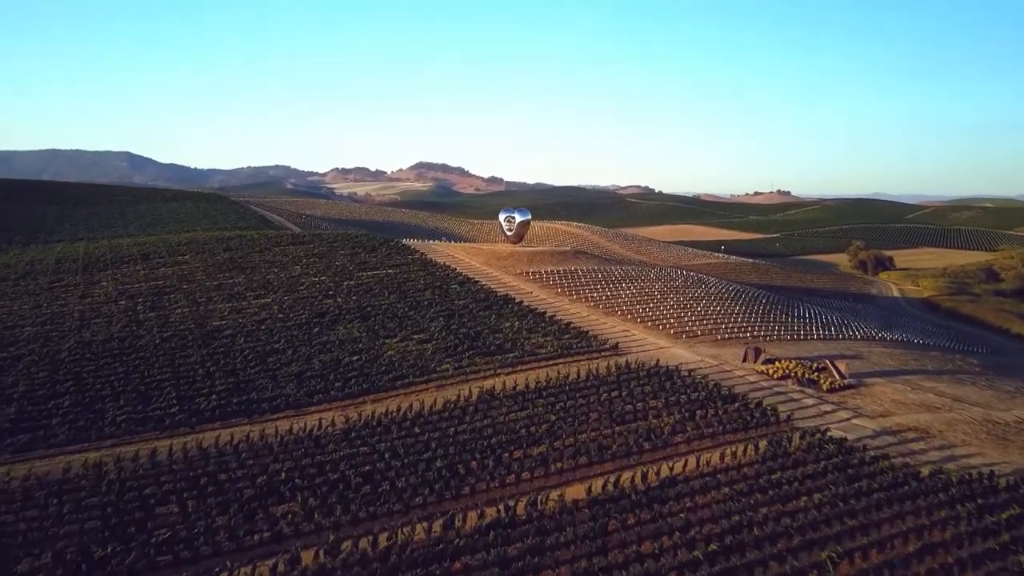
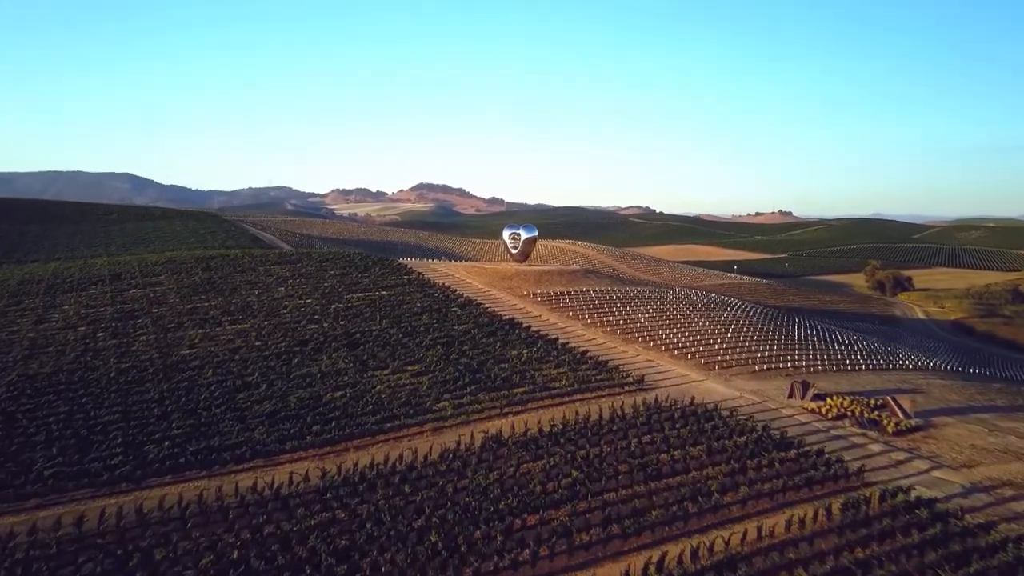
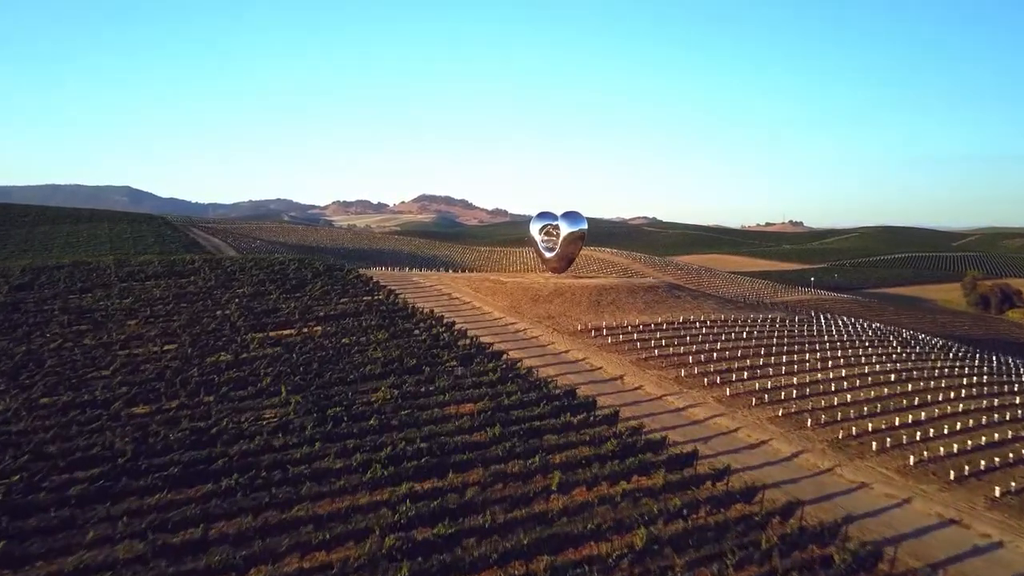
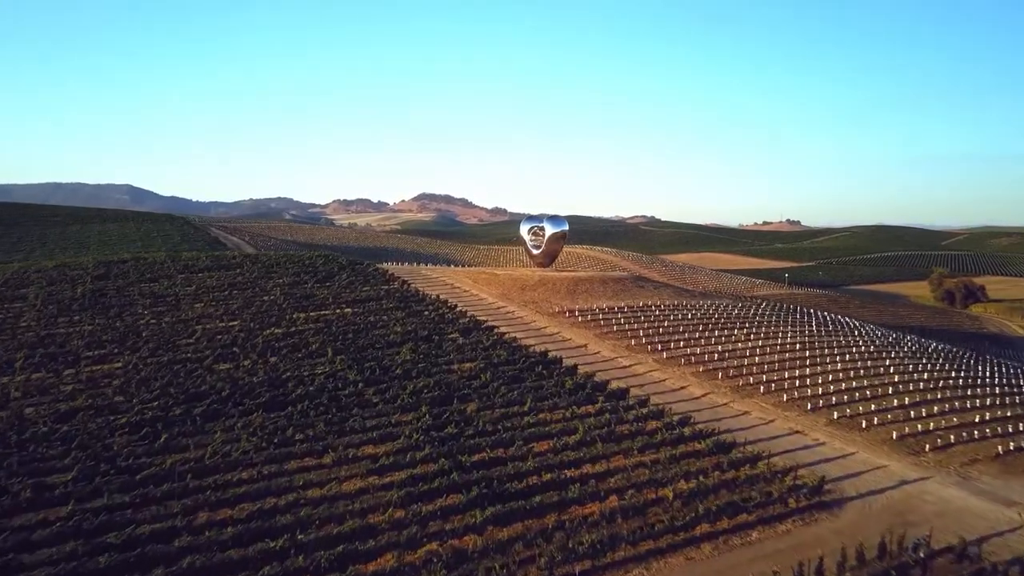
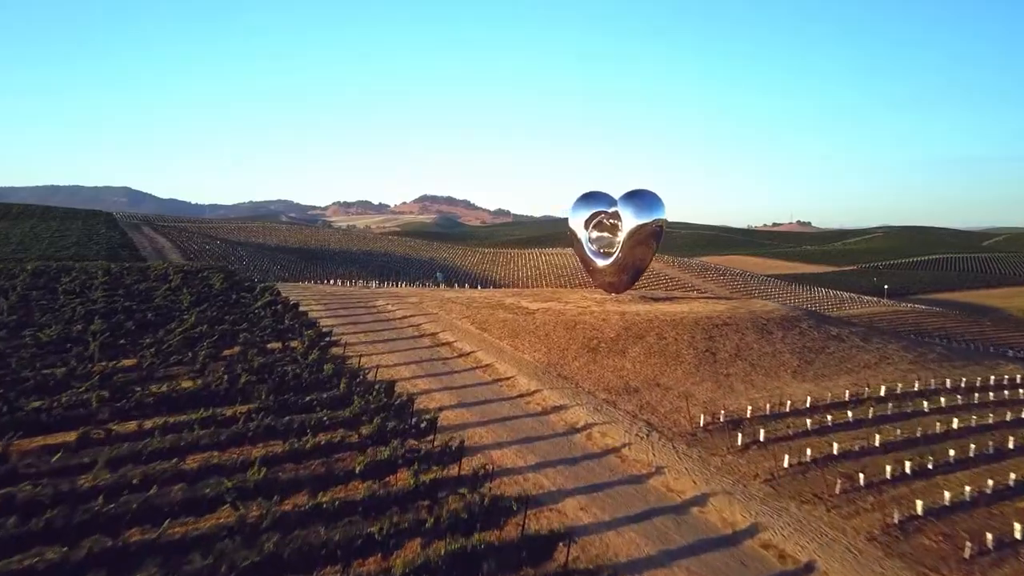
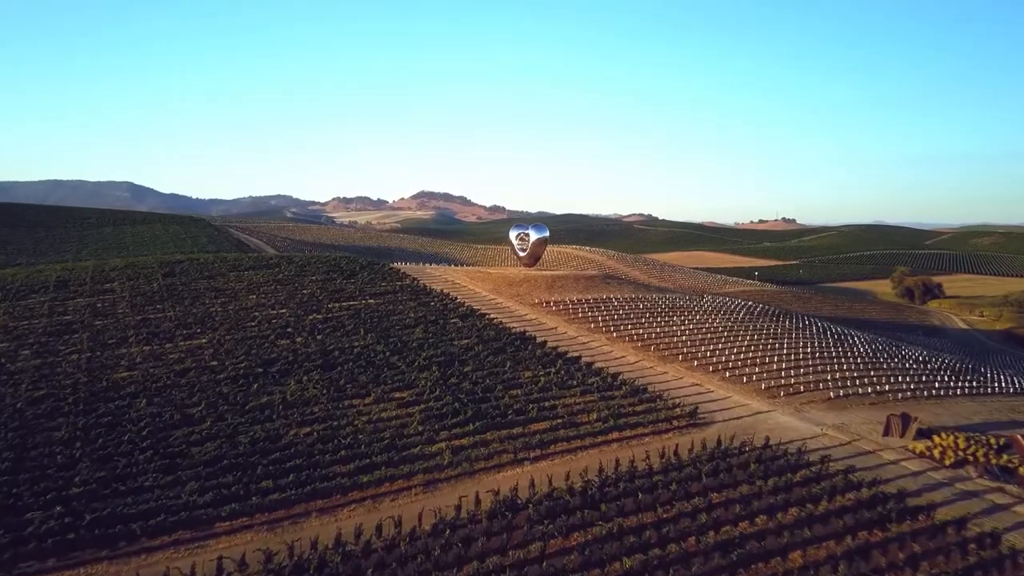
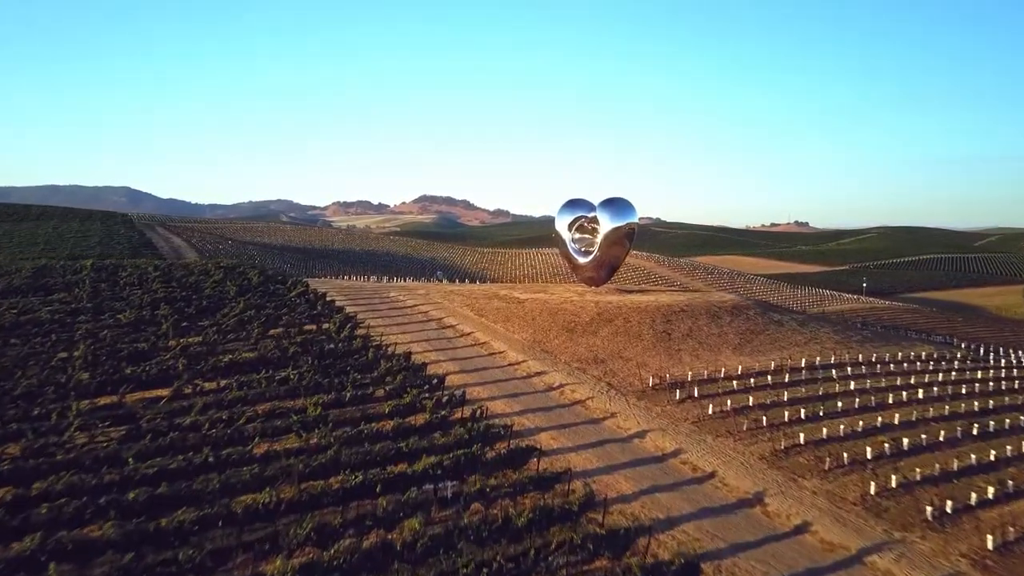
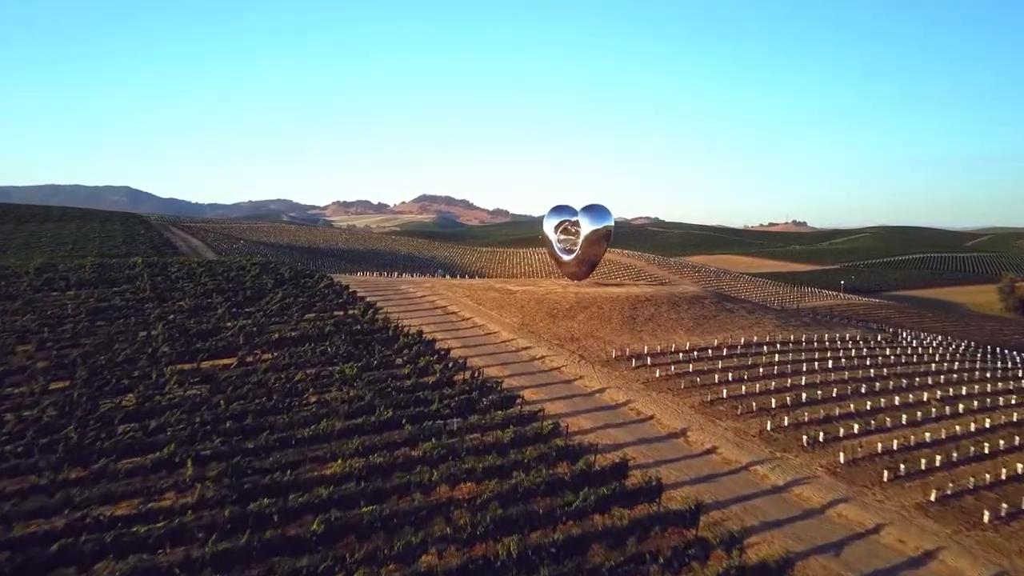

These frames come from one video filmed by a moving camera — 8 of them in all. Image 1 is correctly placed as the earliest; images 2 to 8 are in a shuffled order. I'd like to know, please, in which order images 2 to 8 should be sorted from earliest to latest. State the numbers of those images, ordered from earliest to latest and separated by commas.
2, 6, 4, 3, 8, 7, 5
